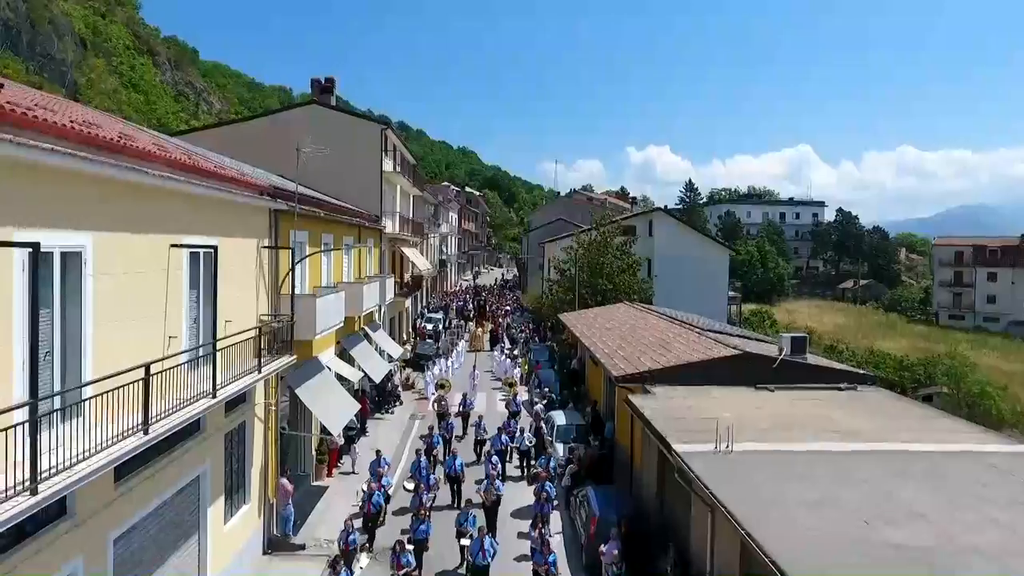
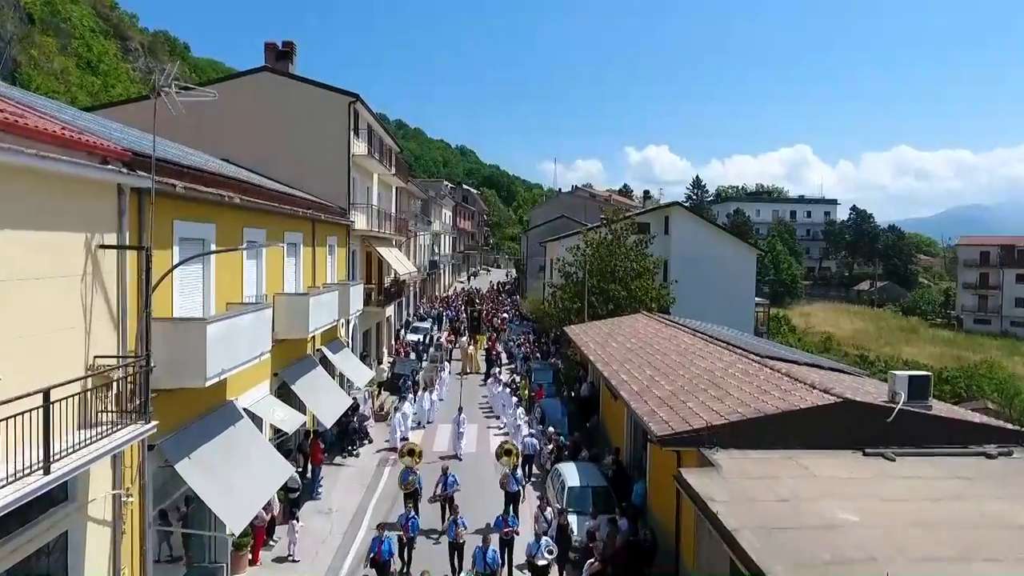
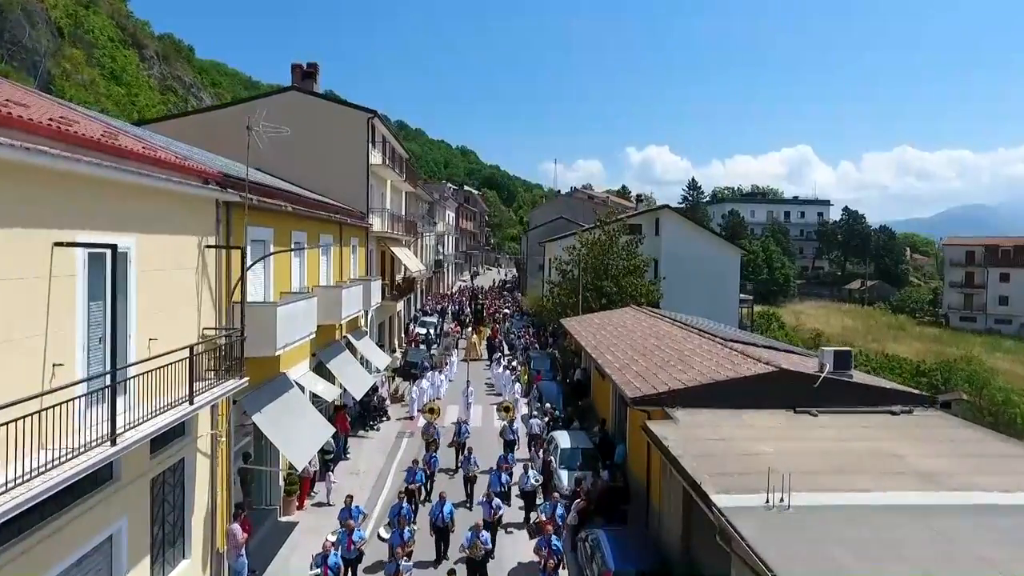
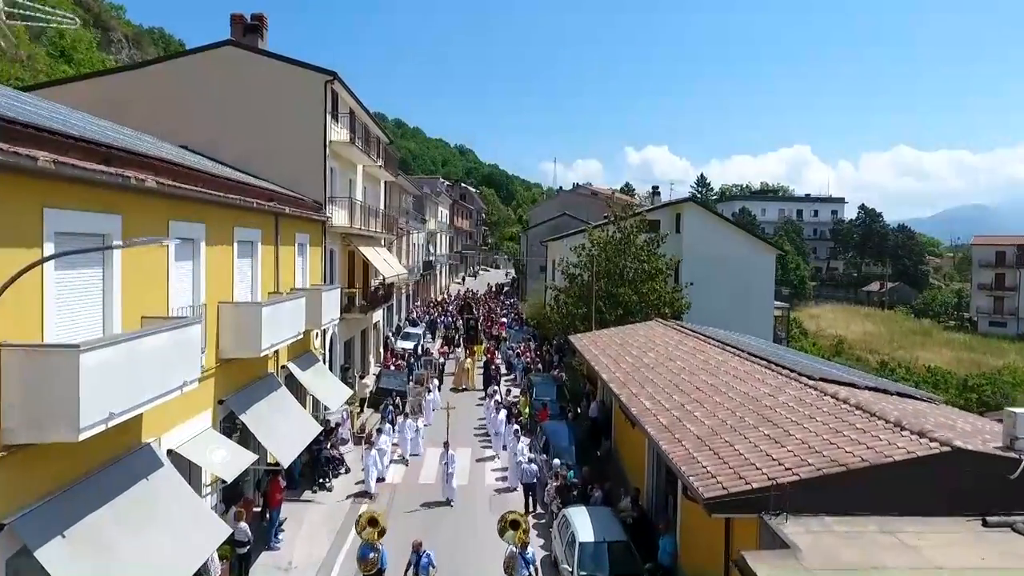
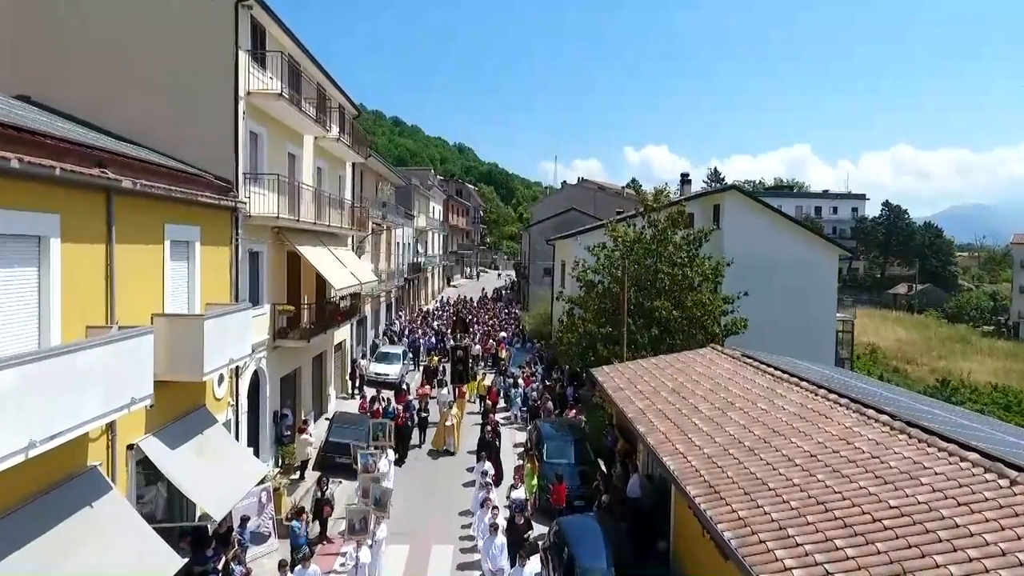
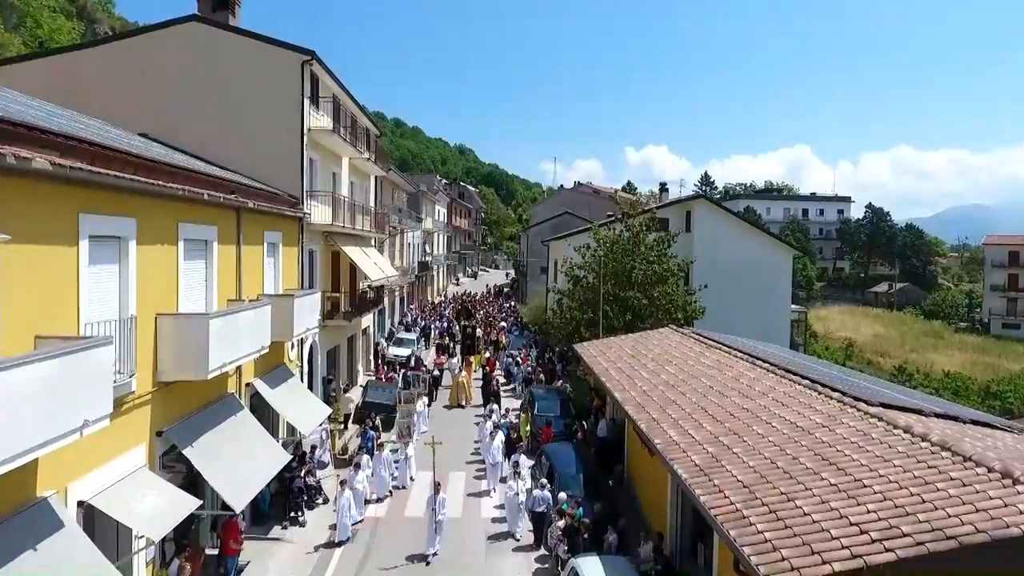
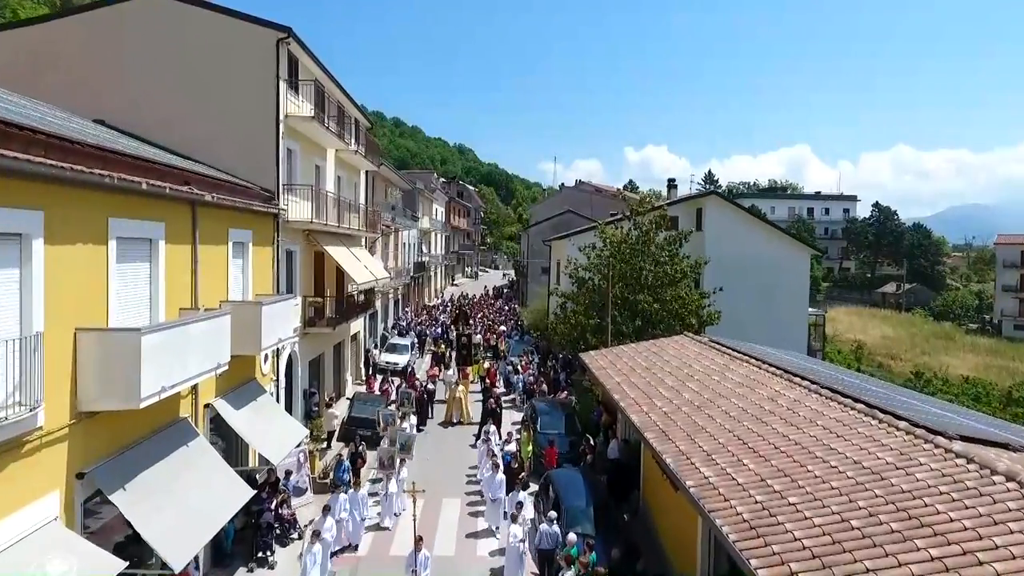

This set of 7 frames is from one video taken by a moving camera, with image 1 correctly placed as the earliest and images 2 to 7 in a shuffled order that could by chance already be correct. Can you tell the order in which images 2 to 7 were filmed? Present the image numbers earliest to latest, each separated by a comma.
3, 2, 4, 6, 7, 5
